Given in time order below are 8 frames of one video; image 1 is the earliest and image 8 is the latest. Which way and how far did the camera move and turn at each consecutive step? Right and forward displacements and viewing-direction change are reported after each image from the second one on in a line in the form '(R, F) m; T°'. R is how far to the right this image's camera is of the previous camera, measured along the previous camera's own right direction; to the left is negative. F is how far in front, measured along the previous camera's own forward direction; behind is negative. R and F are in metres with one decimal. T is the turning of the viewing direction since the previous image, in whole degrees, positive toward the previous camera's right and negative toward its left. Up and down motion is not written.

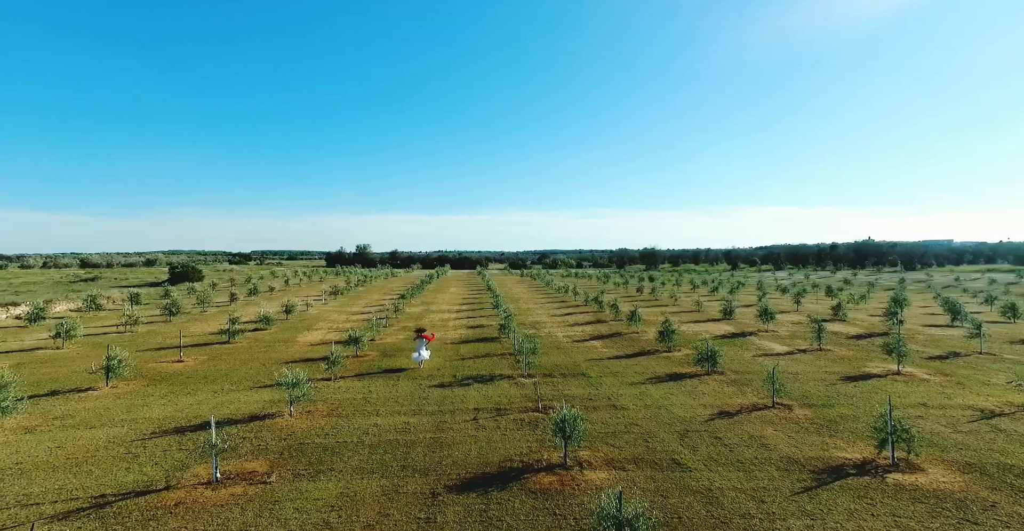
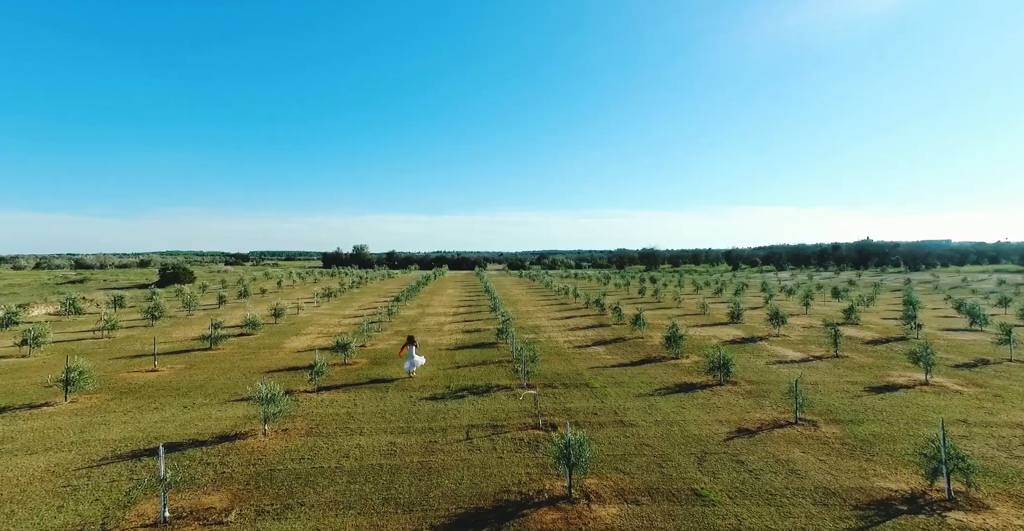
(0.0, +1.6) m; 0°
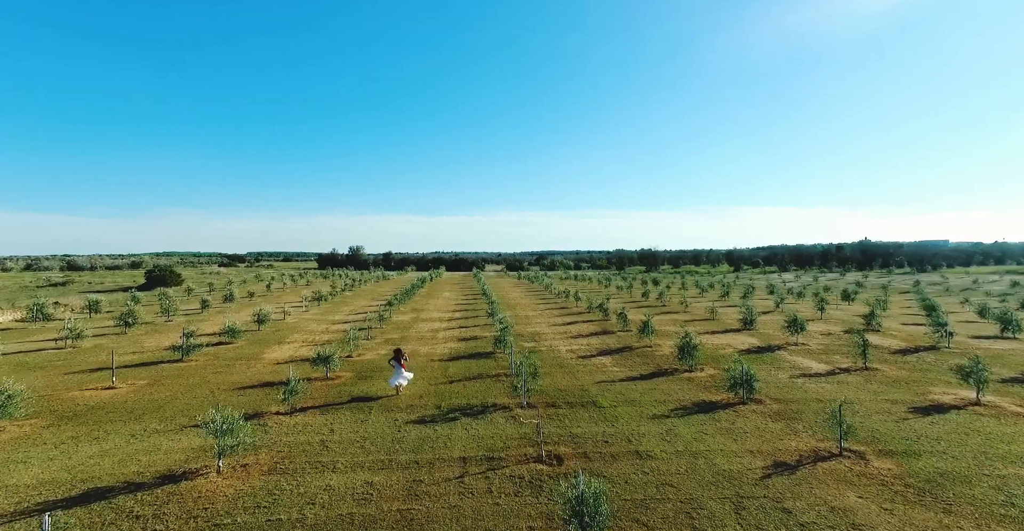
(0.0, +2.3) m; 0°
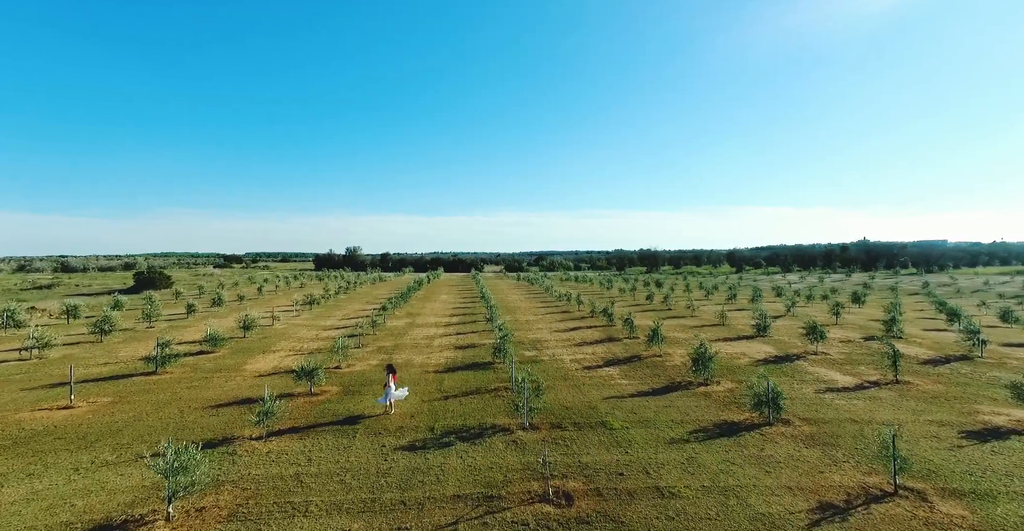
(-0.1, +2.0) m; 0°
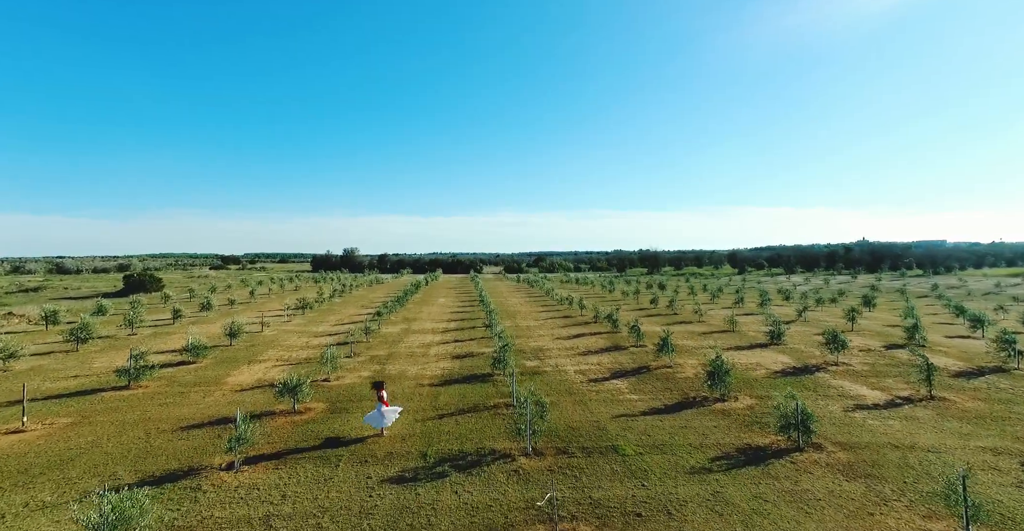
(-0.1, +1.8) m; 0°
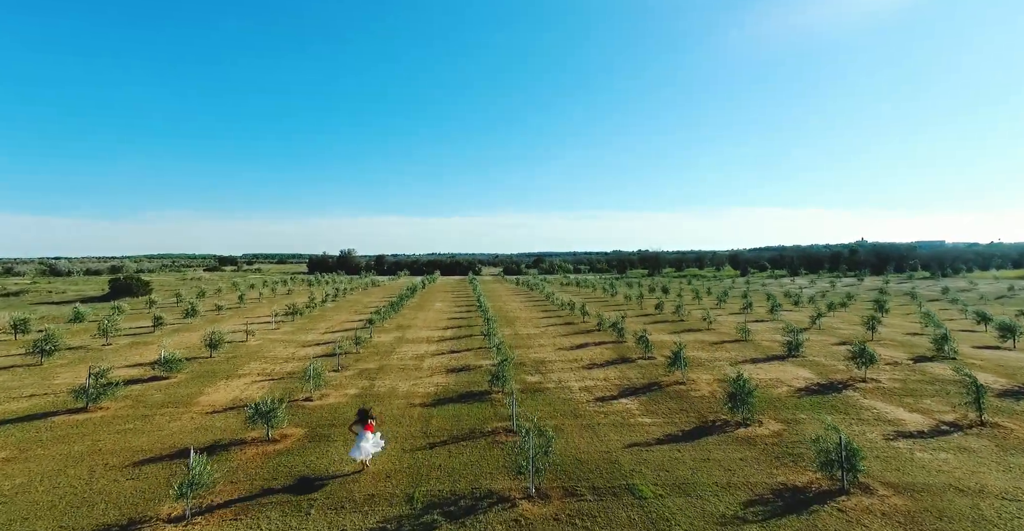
(0.0, +2.2) m; 0°
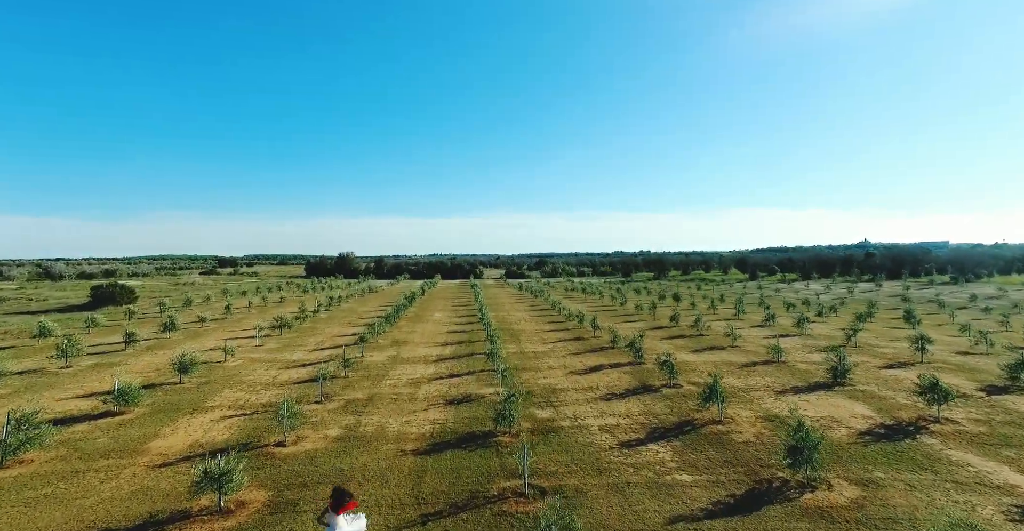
(-0.3, +3.6) m; 0°
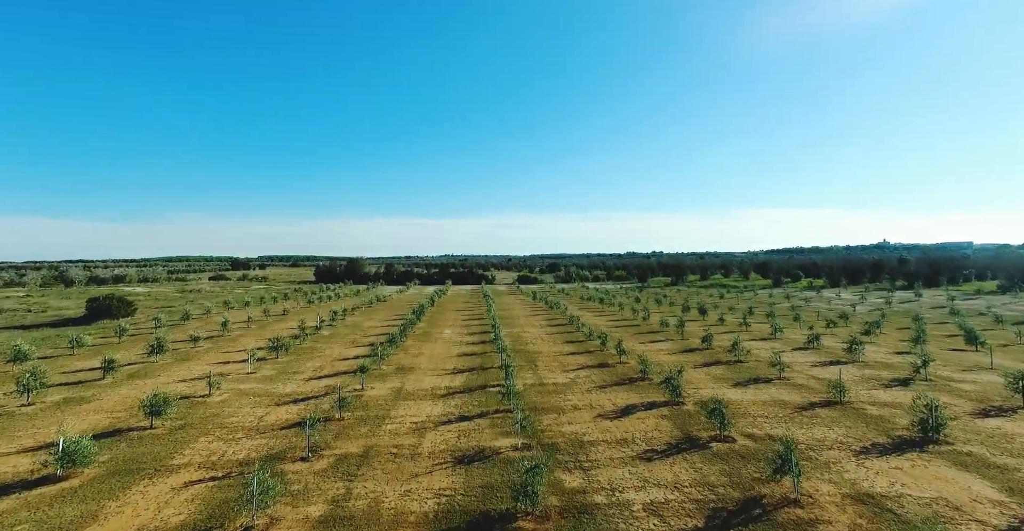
(-0.4, +4.2) m; -1°
